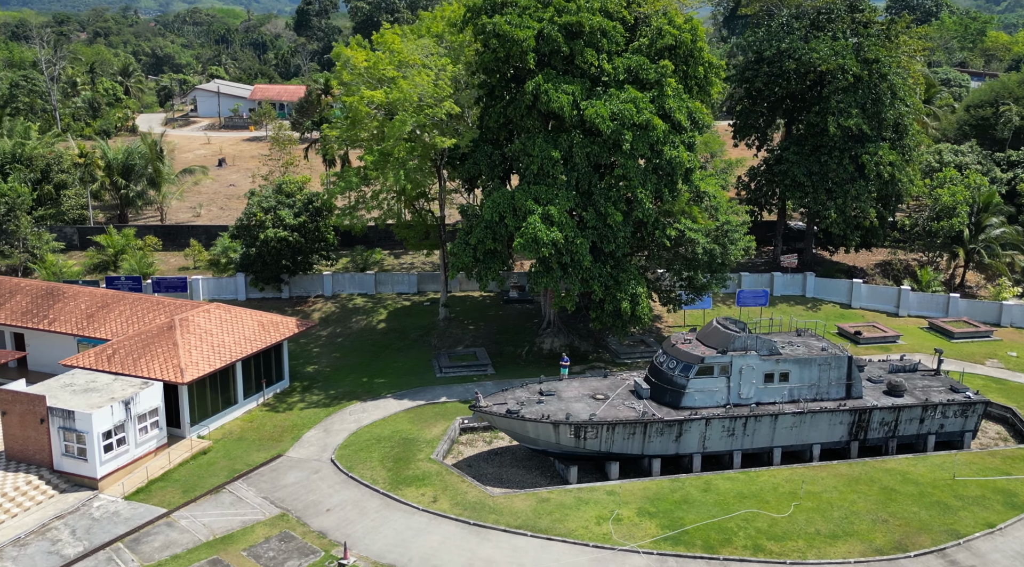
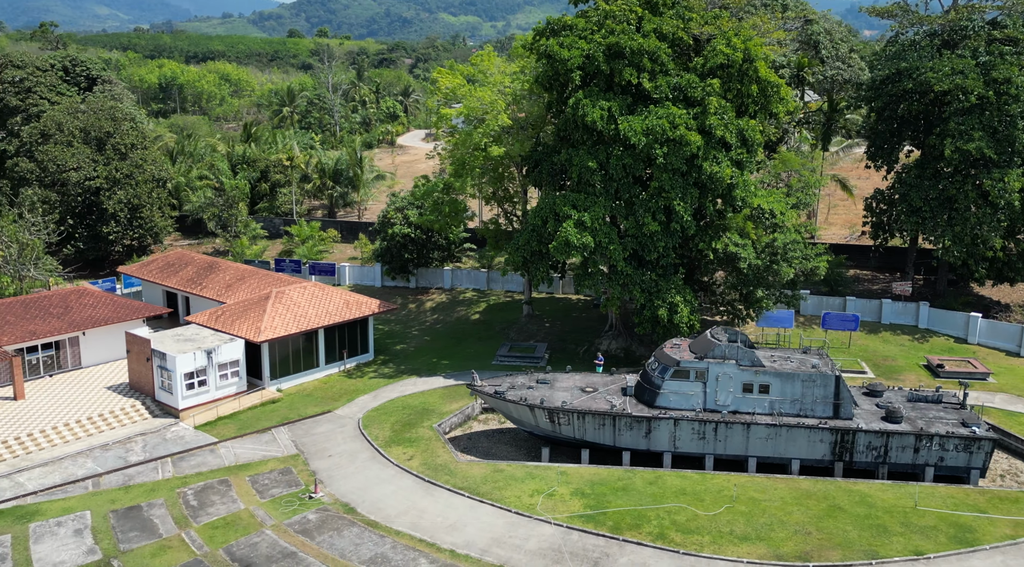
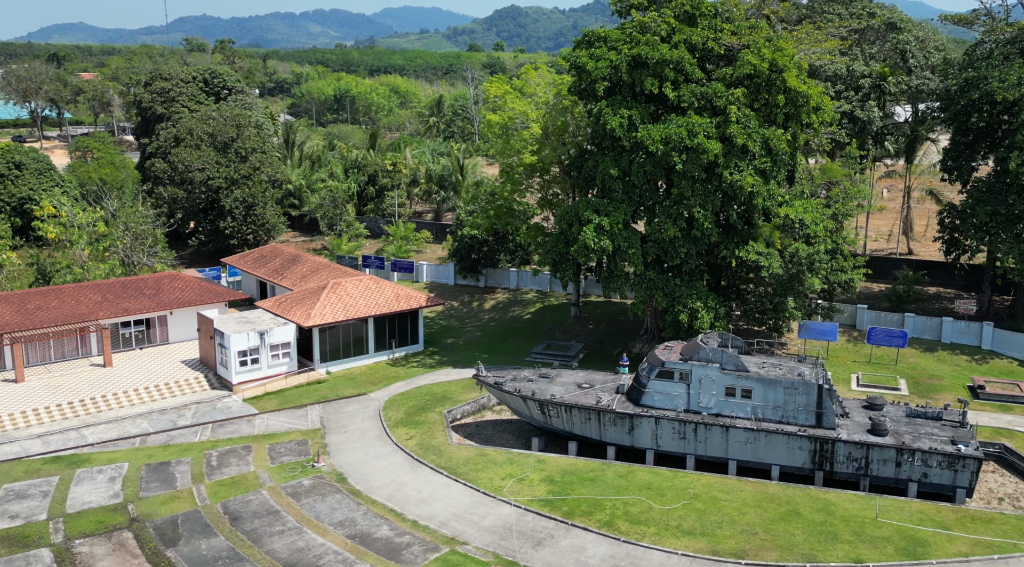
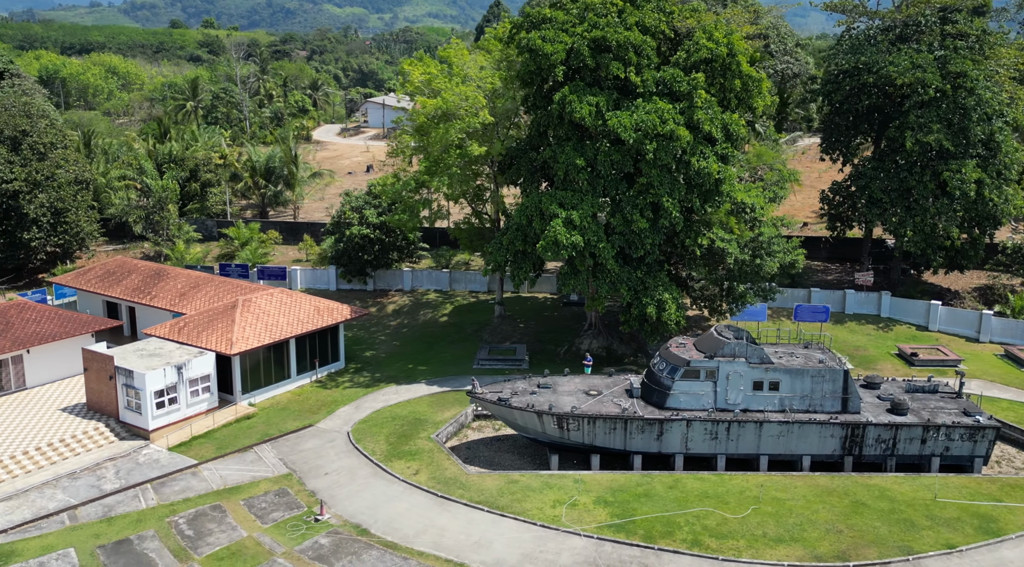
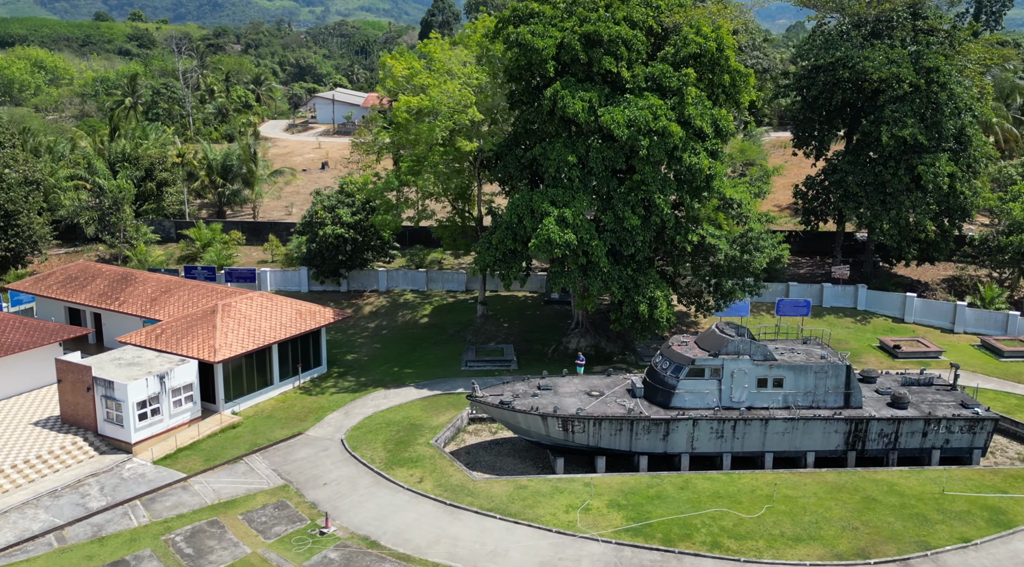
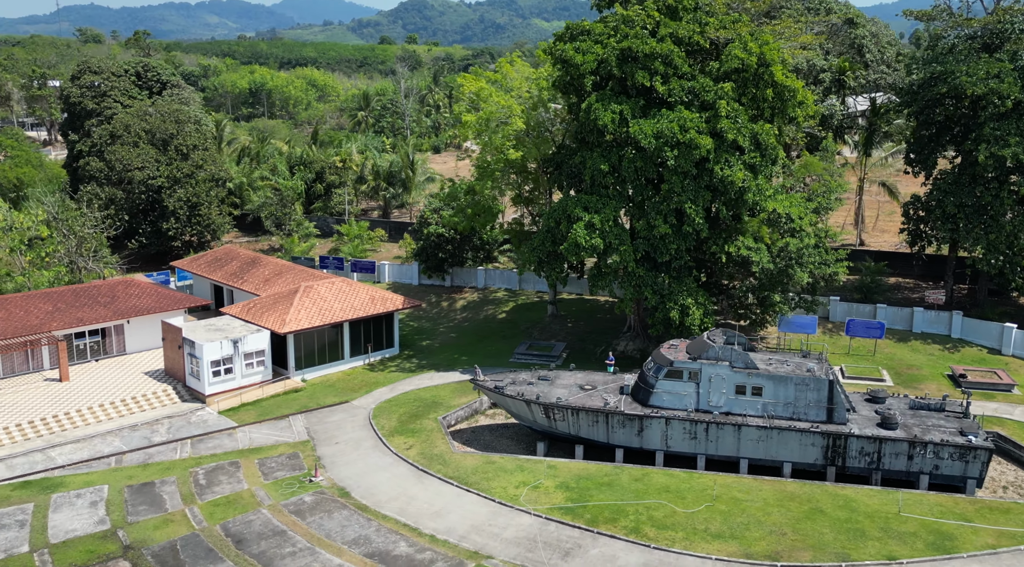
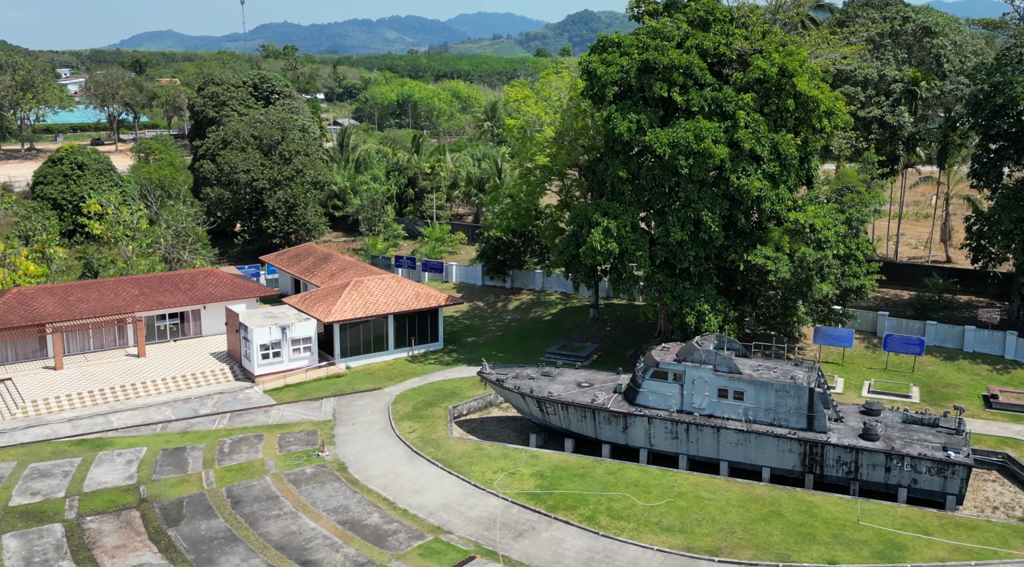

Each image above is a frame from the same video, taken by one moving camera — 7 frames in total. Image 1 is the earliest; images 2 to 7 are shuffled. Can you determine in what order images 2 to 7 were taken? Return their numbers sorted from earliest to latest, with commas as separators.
5, 4, 2, 6, 3, 7
